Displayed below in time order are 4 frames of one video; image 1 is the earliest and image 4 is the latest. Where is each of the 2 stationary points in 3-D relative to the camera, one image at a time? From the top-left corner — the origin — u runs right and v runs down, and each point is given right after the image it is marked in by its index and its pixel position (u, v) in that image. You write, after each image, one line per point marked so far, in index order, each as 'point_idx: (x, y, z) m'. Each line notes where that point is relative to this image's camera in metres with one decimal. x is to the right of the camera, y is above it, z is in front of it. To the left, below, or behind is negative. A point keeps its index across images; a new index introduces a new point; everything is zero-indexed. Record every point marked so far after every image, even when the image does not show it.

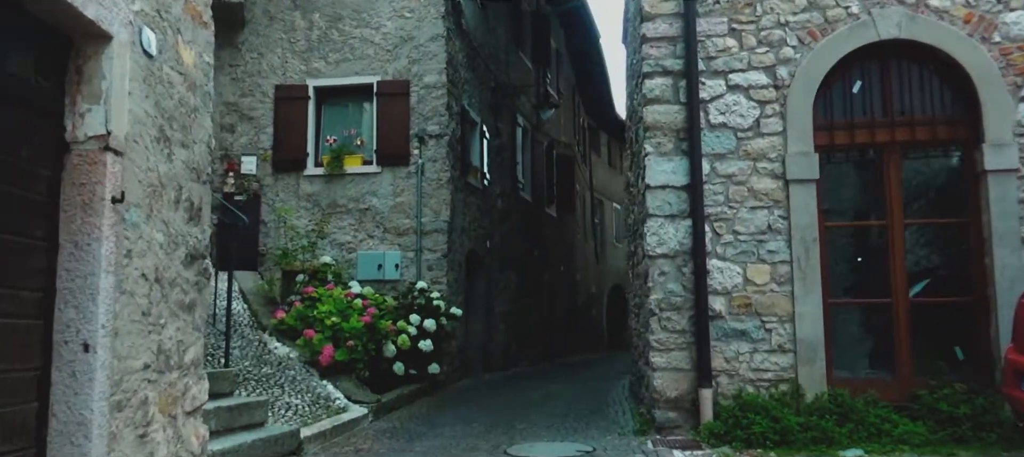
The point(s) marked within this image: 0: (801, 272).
0: (+2.0, -0.3, +6.0) m
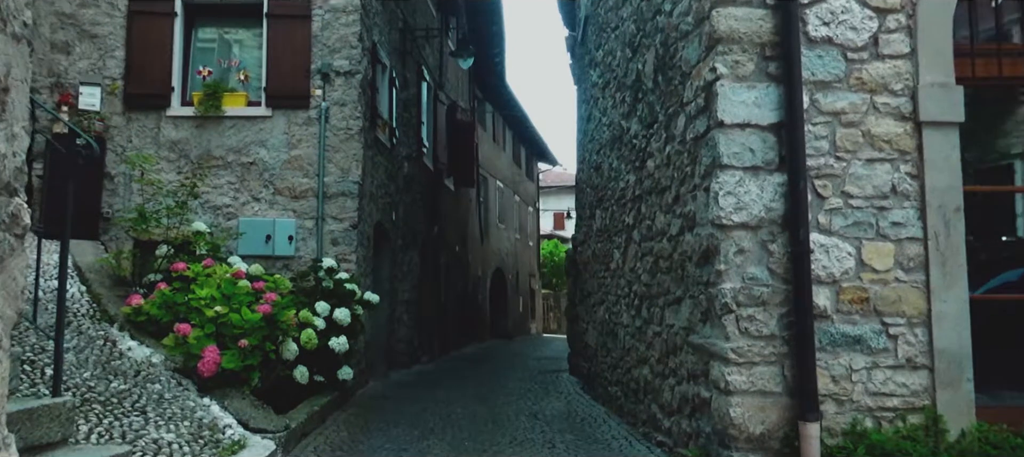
0: (+2.1, -0.1, +4.2) m
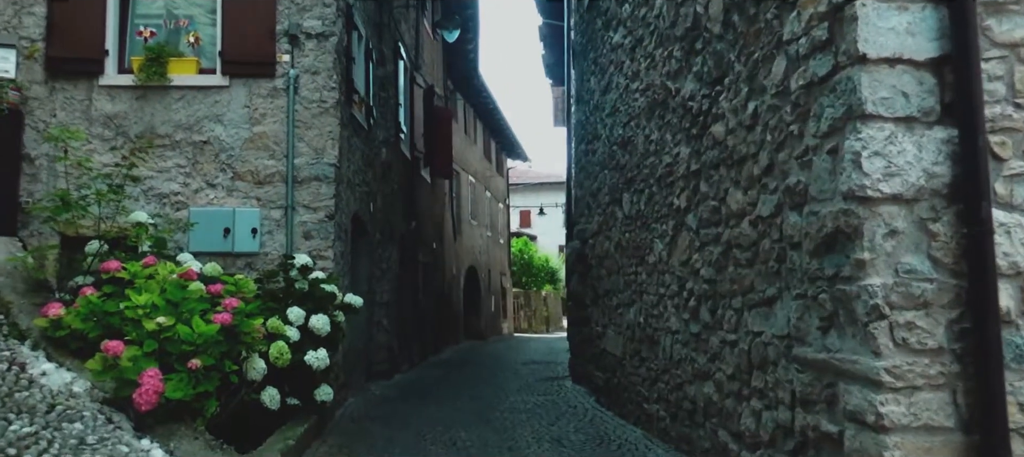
0: (+2.3, 0.0, +3.0) m
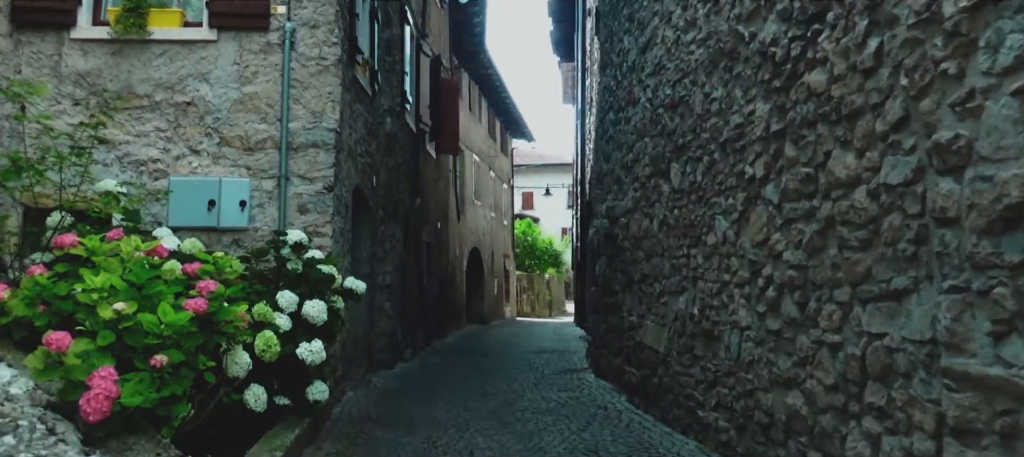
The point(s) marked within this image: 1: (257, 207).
0: (+2.5, 0.0, +2.1) m
1: (-1.8, +0.2, +6.1) m
